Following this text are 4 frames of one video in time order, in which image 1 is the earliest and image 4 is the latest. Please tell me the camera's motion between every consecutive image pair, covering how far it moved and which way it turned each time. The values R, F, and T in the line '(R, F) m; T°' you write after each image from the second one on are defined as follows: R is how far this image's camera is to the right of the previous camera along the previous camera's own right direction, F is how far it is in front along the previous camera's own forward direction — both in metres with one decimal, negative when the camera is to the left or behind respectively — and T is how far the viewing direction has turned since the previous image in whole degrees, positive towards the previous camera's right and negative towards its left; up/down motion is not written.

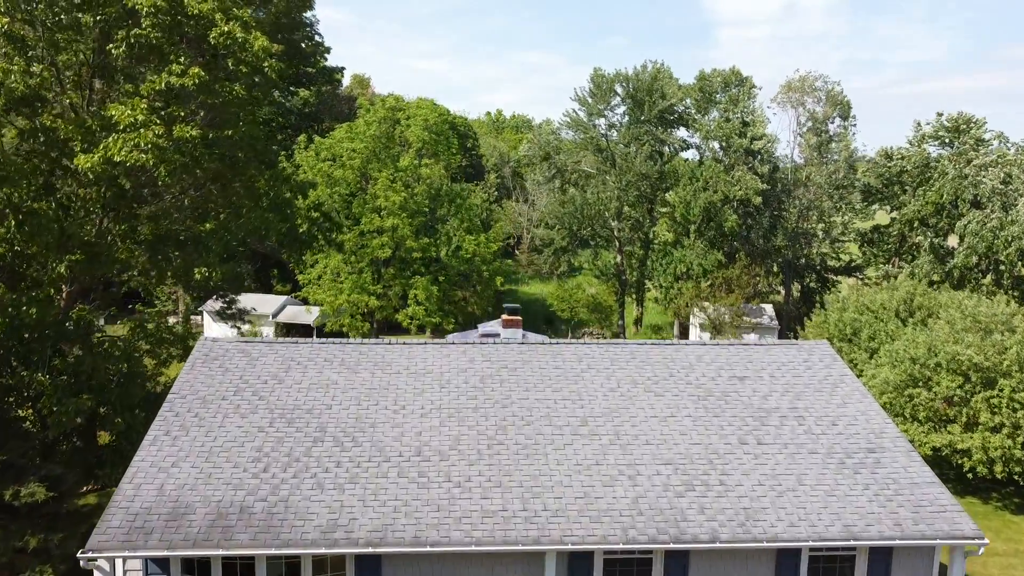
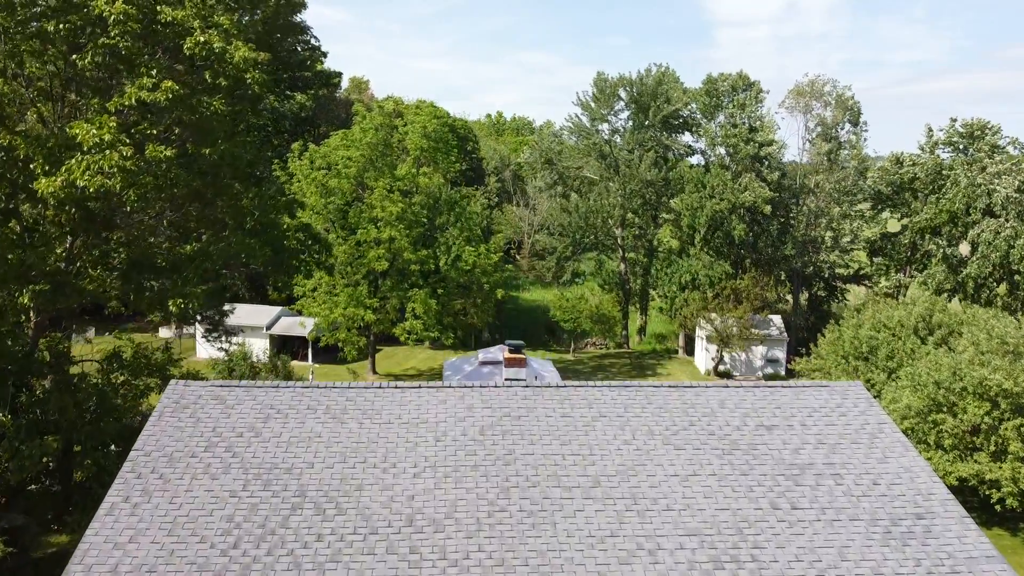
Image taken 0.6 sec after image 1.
(0.0, +1.1) m; 0°
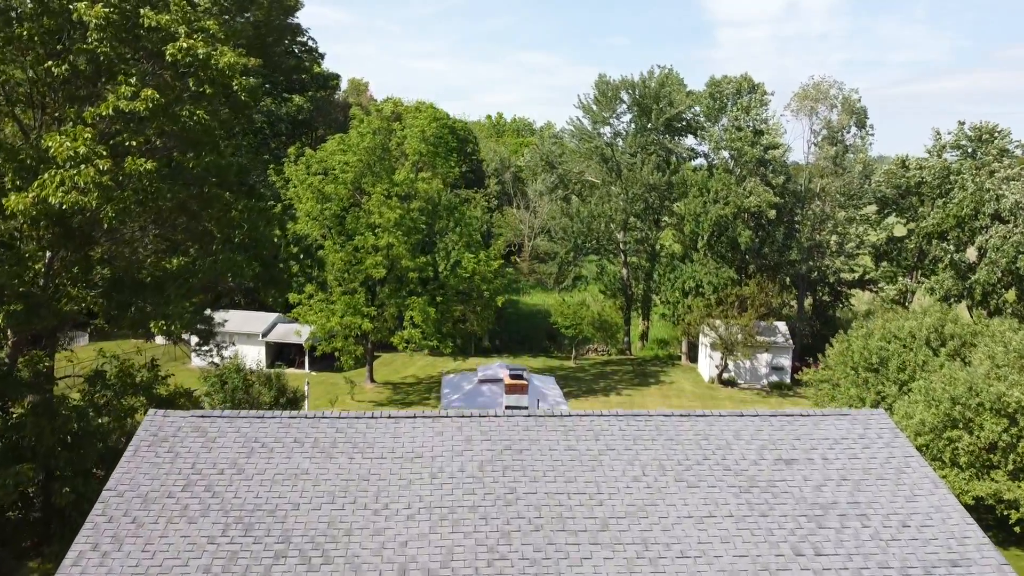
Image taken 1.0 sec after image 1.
(0.0, +0.6) m; 0°
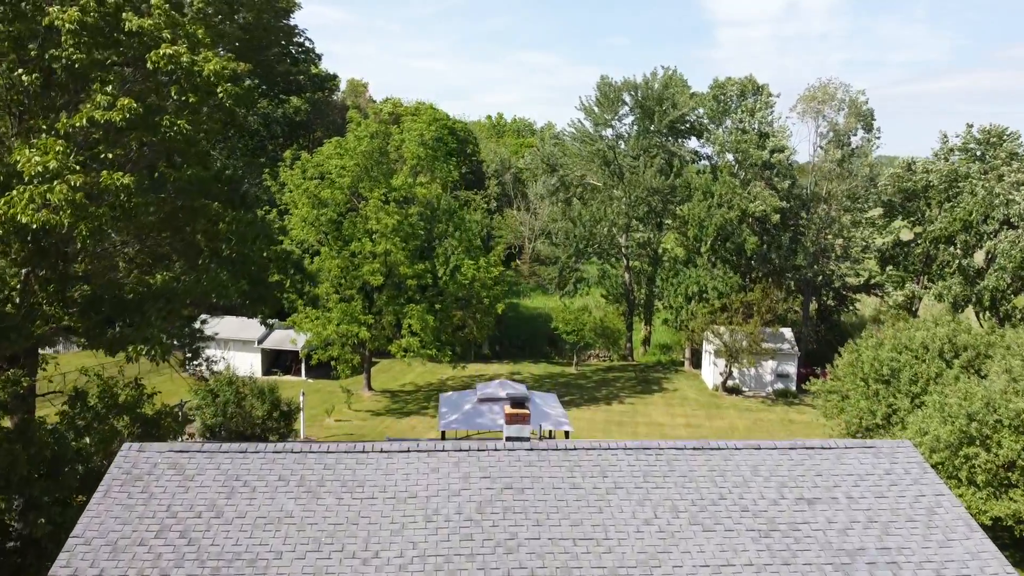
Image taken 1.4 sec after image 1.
(0.0, +0.7) m; 0°
